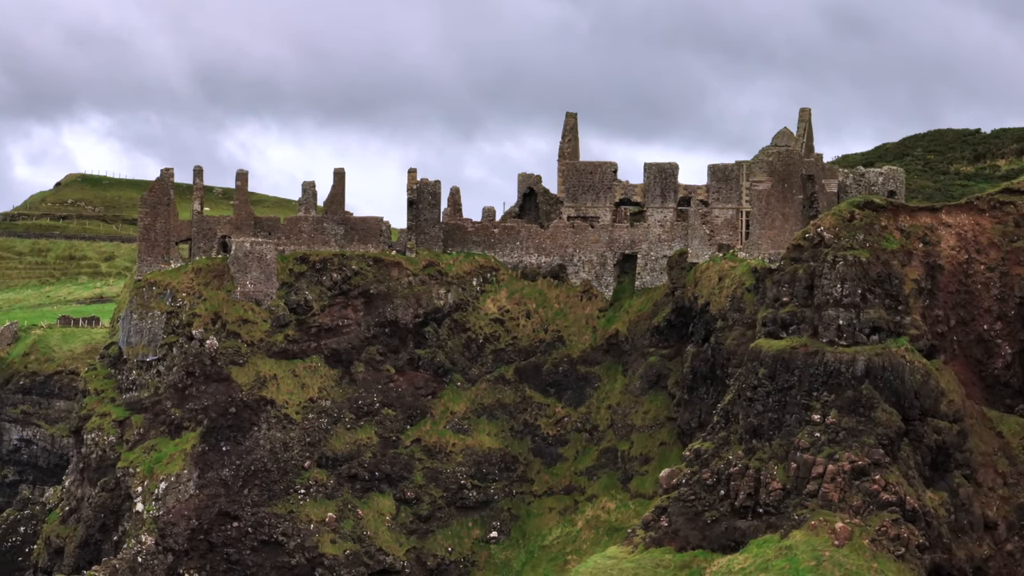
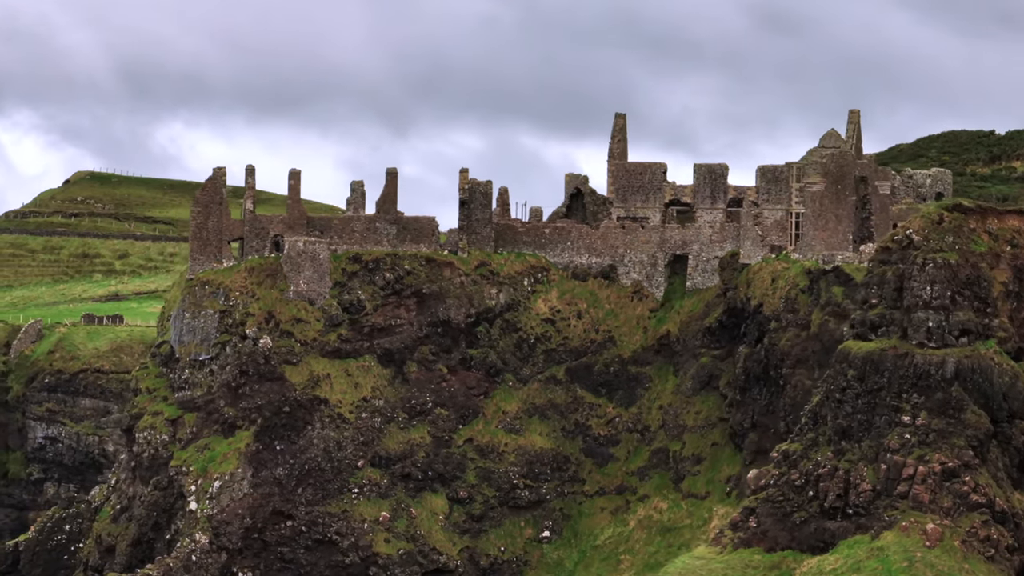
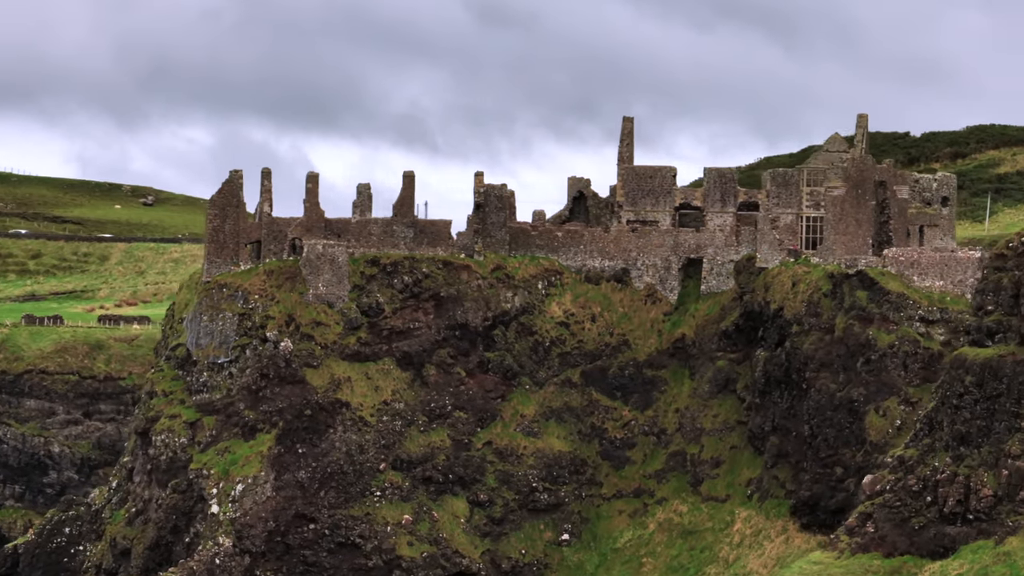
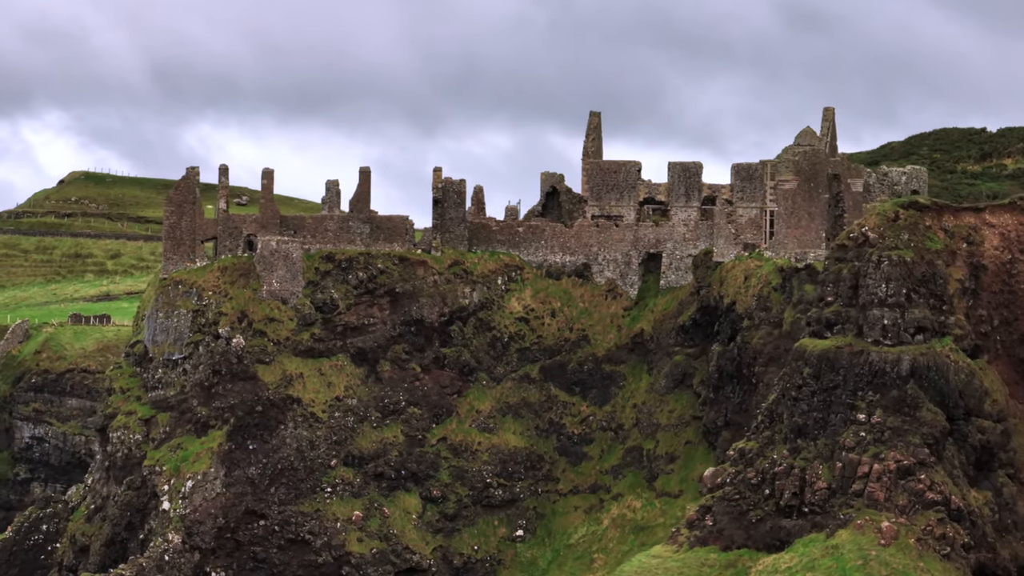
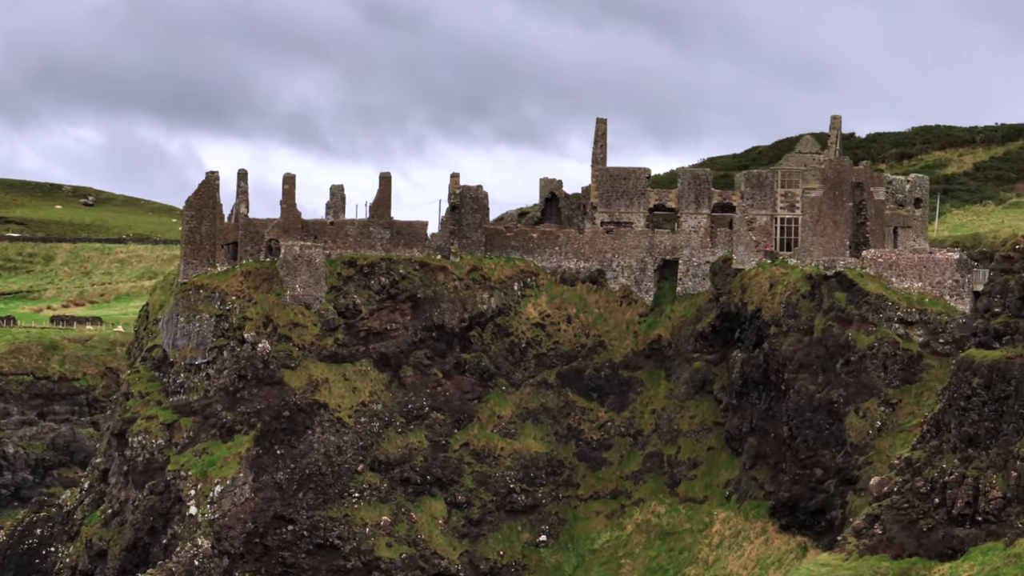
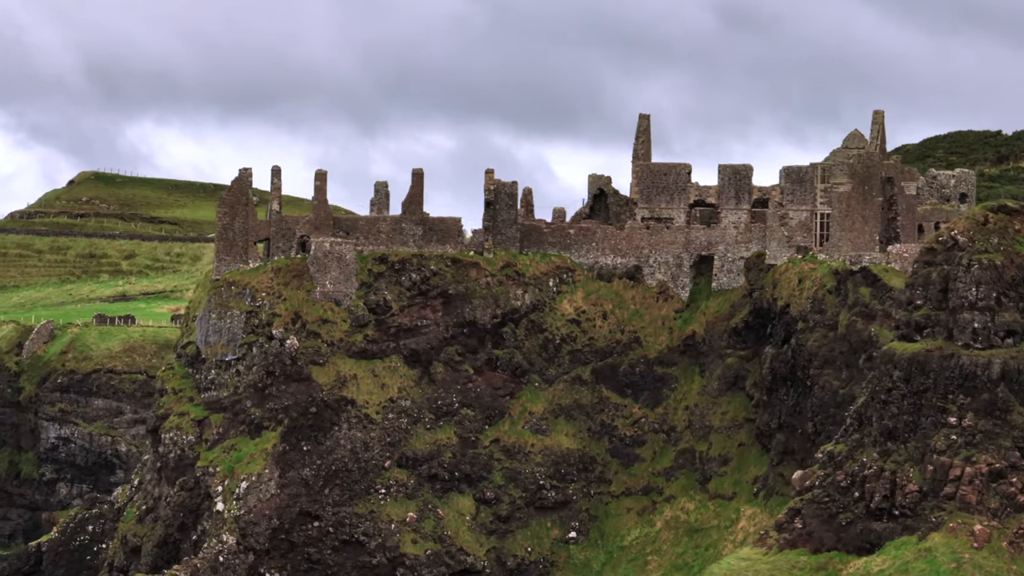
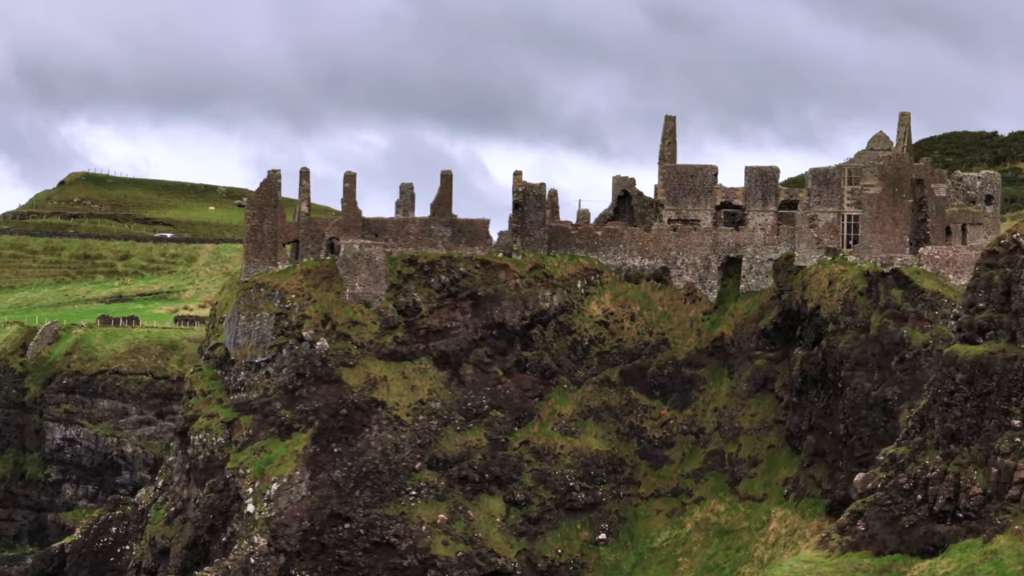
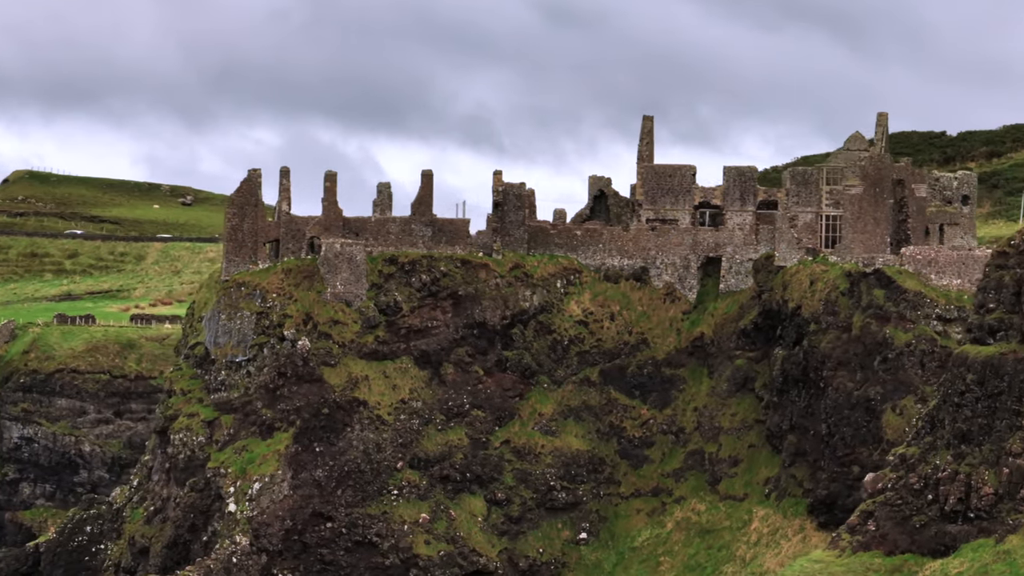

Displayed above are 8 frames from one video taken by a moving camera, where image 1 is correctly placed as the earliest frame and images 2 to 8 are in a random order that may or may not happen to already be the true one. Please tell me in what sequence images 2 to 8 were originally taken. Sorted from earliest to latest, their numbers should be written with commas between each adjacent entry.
4, 2, 6, 7, 8, 3, 5
